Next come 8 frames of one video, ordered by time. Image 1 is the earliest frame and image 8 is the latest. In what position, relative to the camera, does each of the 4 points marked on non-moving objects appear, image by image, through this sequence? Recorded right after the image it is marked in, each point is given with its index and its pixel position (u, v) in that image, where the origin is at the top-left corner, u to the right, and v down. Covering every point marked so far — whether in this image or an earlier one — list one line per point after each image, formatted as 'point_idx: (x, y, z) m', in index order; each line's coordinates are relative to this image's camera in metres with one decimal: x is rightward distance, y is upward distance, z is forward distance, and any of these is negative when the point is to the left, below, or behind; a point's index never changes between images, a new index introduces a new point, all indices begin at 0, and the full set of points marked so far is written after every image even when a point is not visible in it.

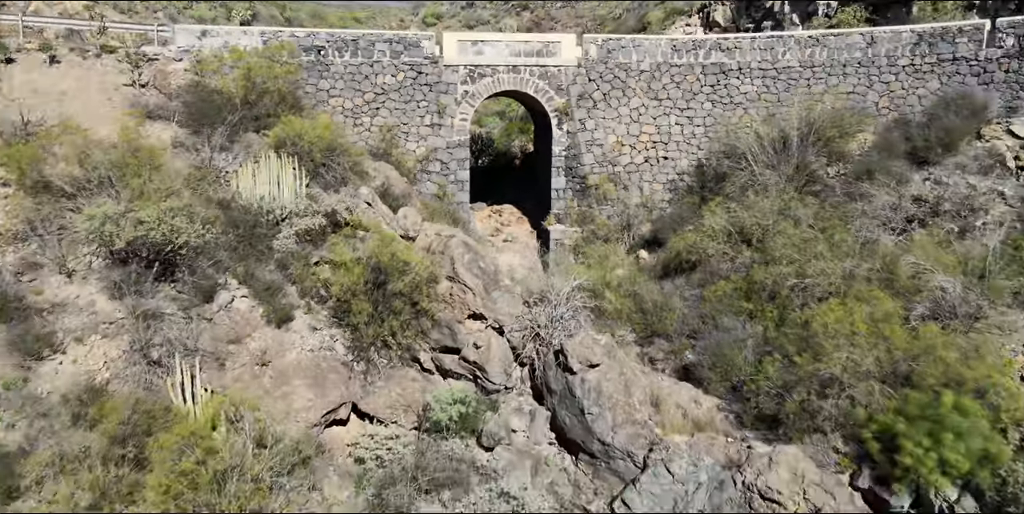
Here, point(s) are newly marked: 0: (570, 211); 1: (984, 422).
0: (+0.7, +0.5, +8.1) m
1: (+2.5, -0.9, +4.3) m
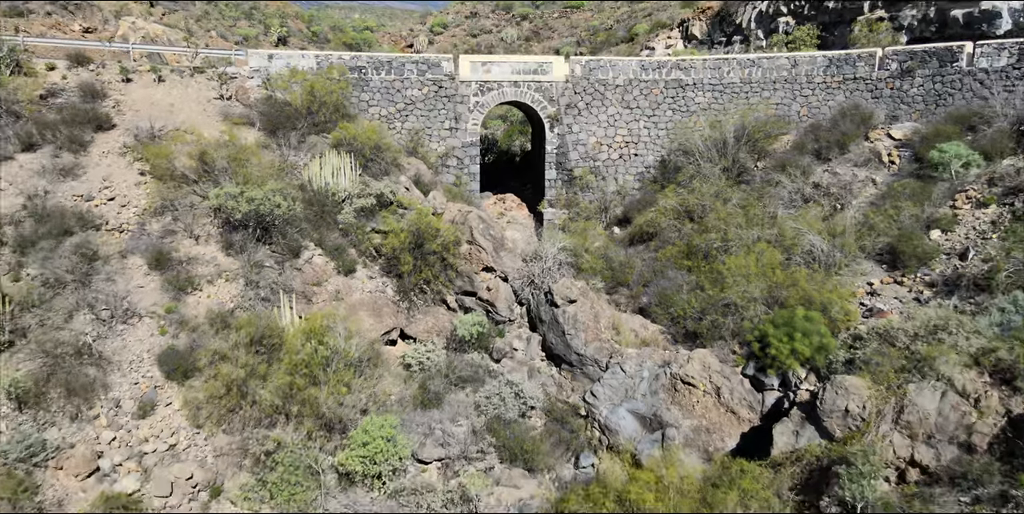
0: (+0.7, +0.8, +10.2) m
1: (+2.6, -0.6, +6.4) m
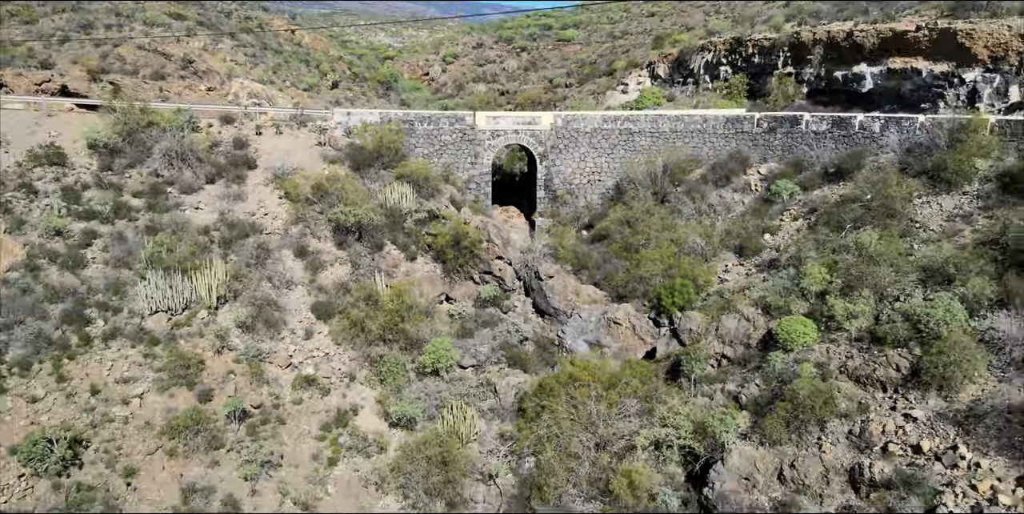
0: (+0.7, +0.9, +14.8) m
1: (+2.6, -0.5, +11.0) m
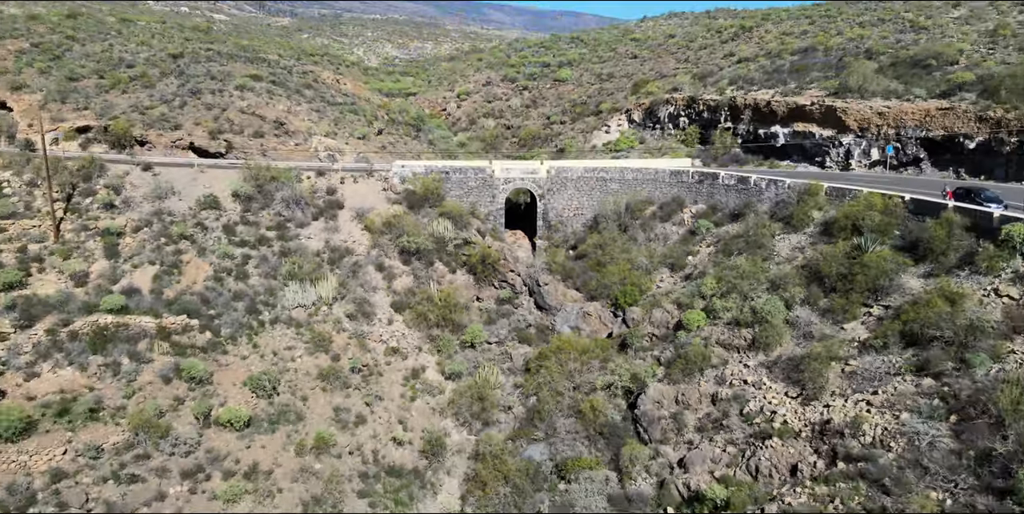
0: (+0.9, +0.6, +20.7) m
1: (+2.8, -0.8, +16.9) m
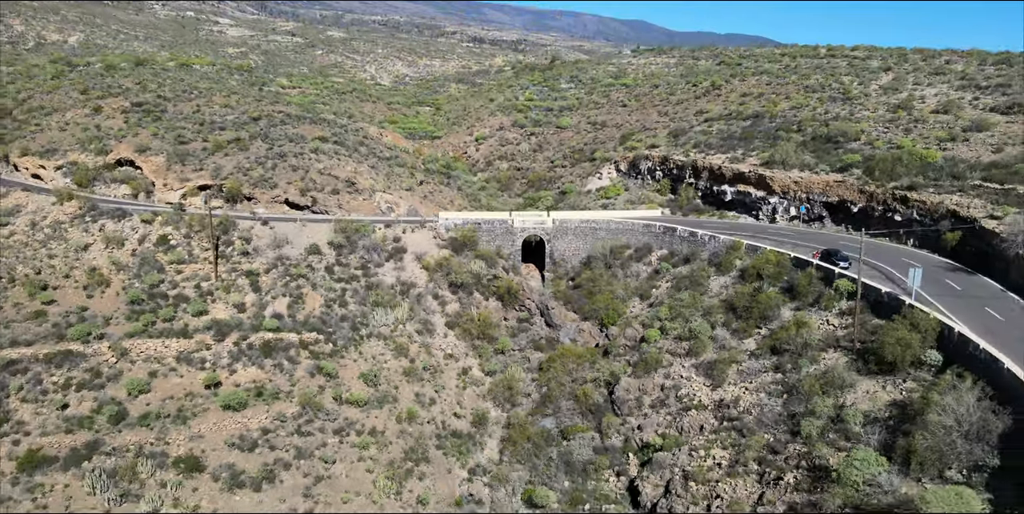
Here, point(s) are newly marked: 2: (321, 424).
0: (+1.5, -0.5, +28.0) m
1: (+3.4, -1.9, +24.2) m
2: (-4.8, -4.2, +18.9) m
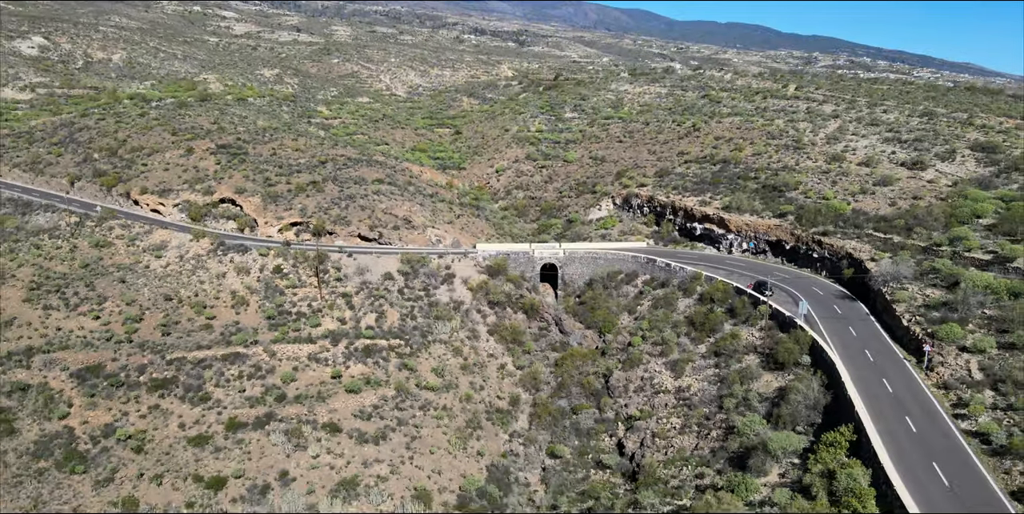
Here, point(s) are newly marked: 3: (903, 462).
0: (+2.5, -1.6, +37.0) m
1: (+4.4, -3.0, +33.2) m
2: (-3.8, -5.4, +27.9) m
3: (+8.5, -4.5, +16.4) m
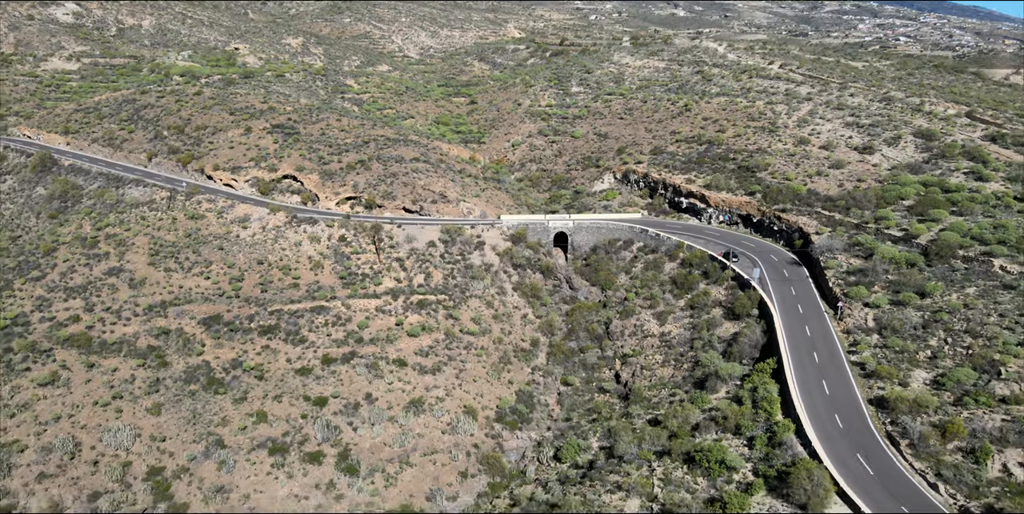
0: (+3.6, +0.3, +45.1) m
1: (+5.5, -1.5, +41.5) m
2: (-2.7, -4.2, +36.4) m
3: (+9.6, -4.2, +24.8) m
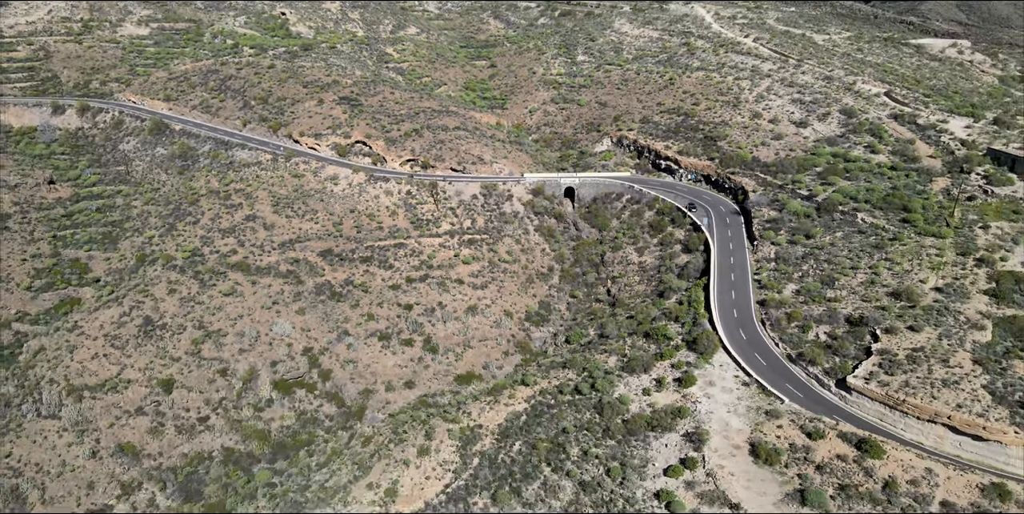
0: (+5.3, +4.4, +60.1) m
1: (+7.1, +2.3, +56.7) m
2: (-1.1, -0.8, +51.9) m
3: (+11.1, -1.9, +40.2) m
